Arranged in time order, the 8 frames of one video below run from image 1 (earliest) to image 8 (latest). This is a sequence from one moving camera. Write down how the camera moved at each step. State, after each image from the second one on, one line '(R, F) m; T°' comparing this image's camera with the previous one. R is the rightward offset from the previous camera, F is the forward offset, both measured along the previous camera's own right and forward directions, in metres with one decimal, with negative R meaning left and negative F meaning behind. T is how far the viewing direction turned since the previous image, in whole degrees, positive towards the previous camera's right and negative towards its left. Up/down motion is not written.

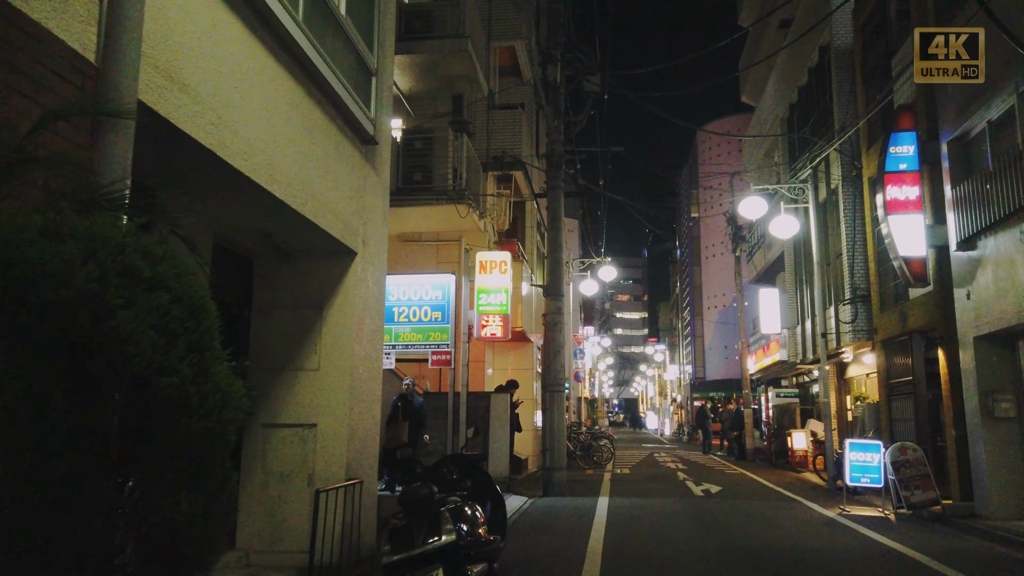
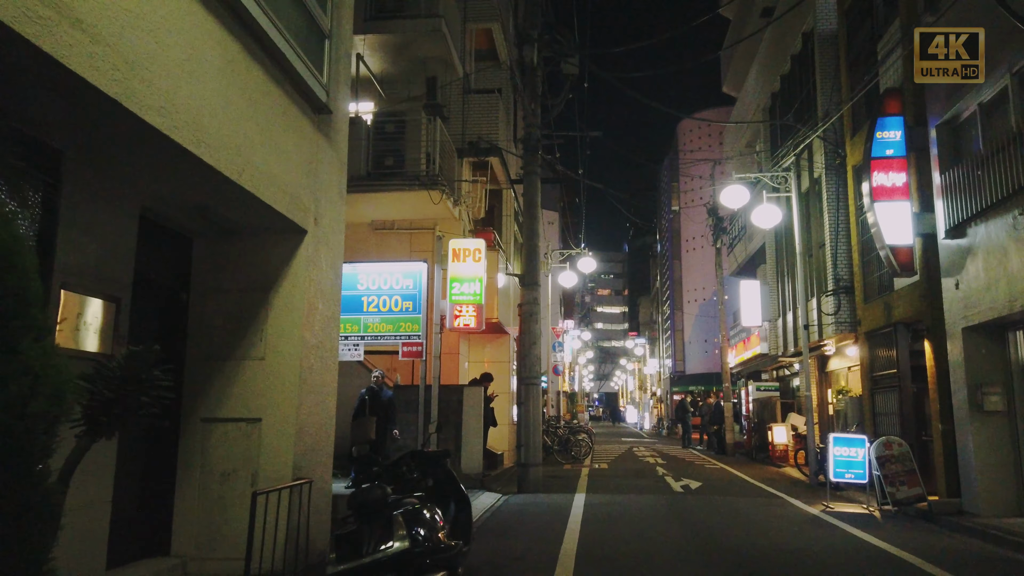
(+0.1, +0.6) m; +1°
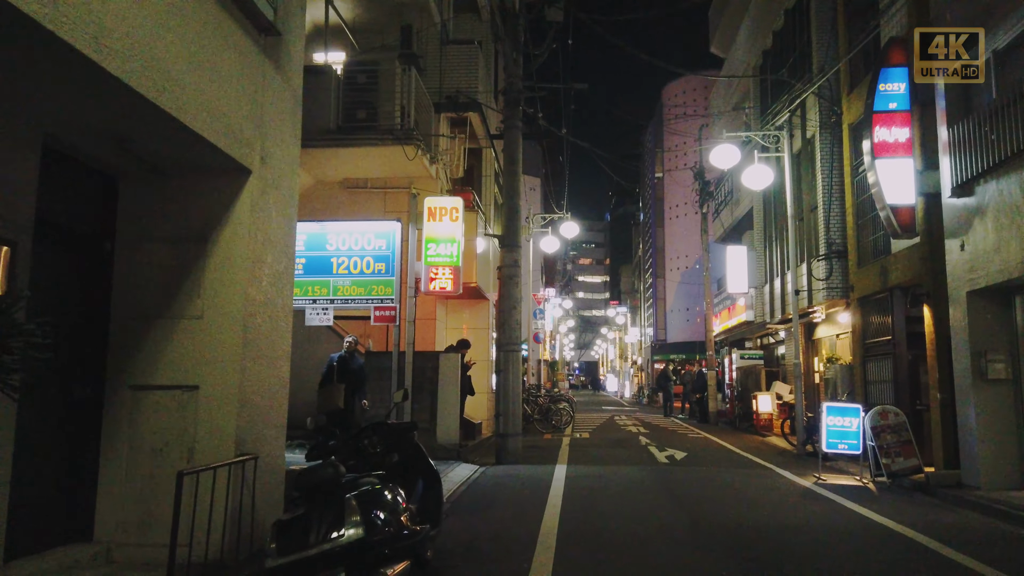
(0.0, +0.8) m; +1°
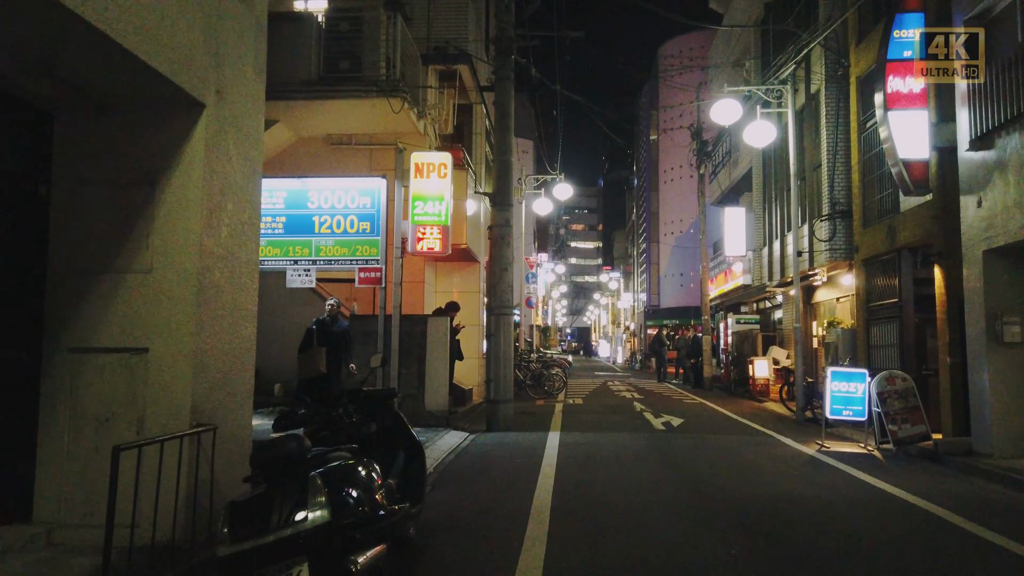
(0.0, +0.6) m; +1°
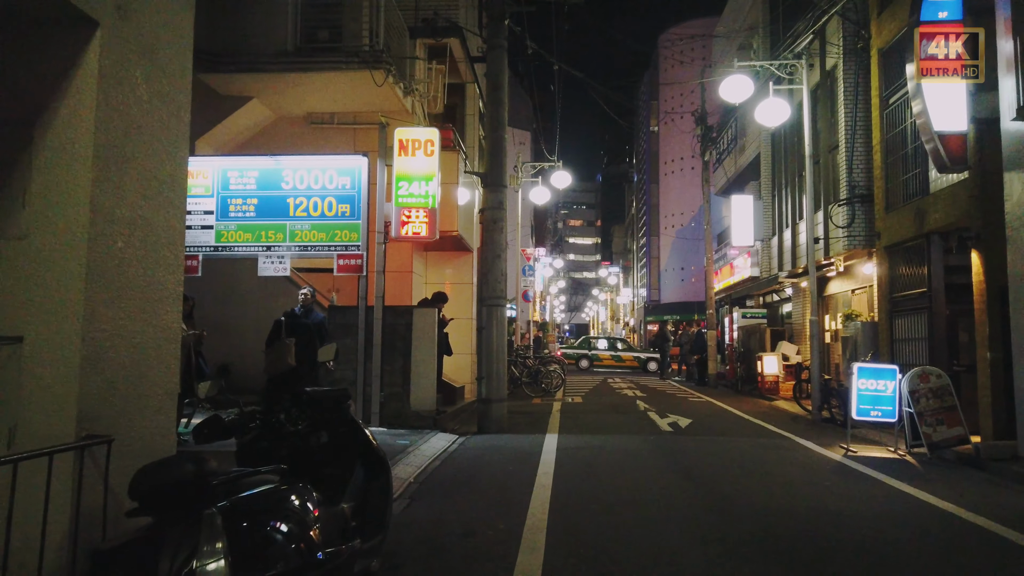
(+0.1, +1.1) m; 0°
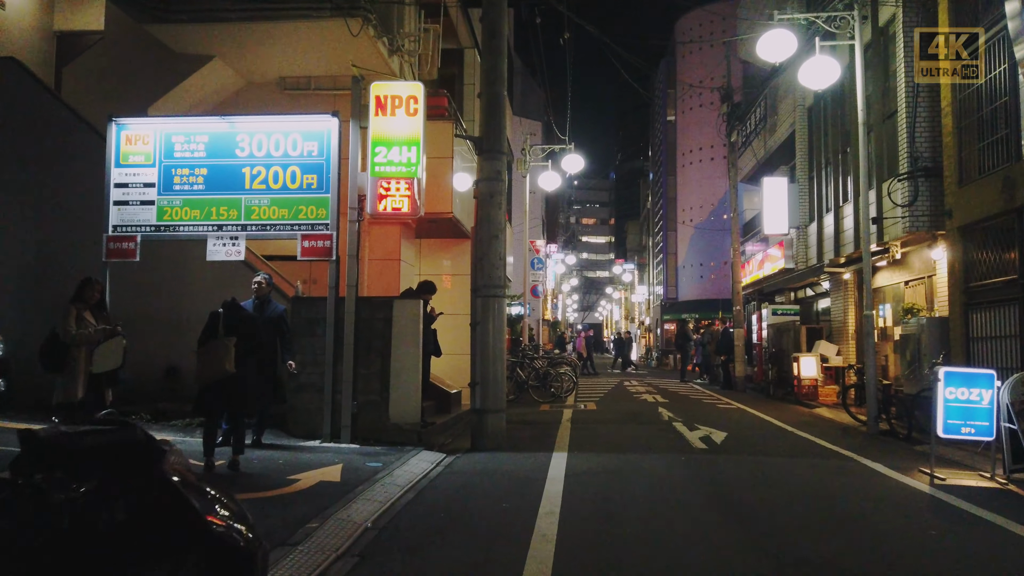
(+0.2, +2.0) m; -1°
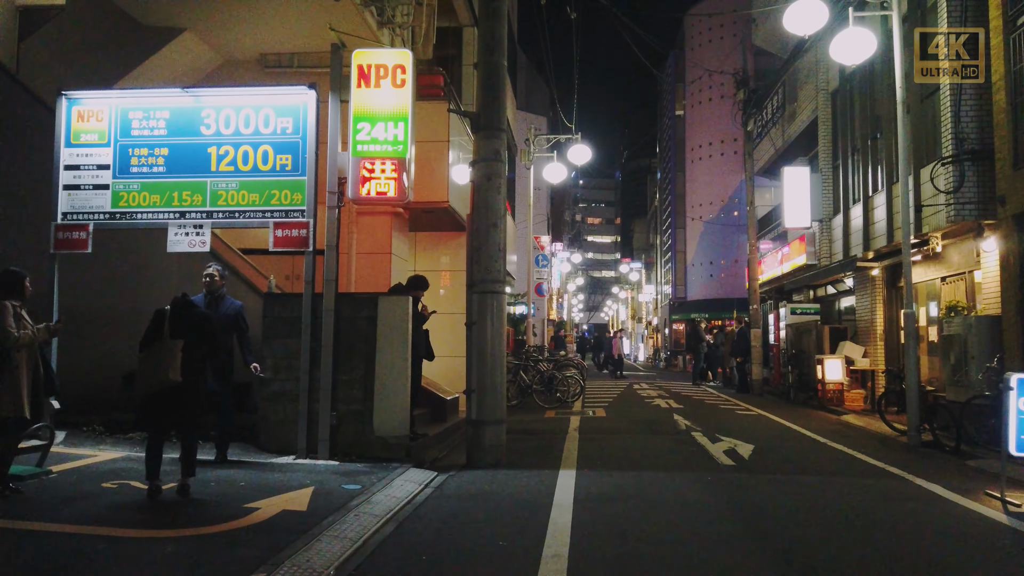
(0.0, +1.1) m; 0°
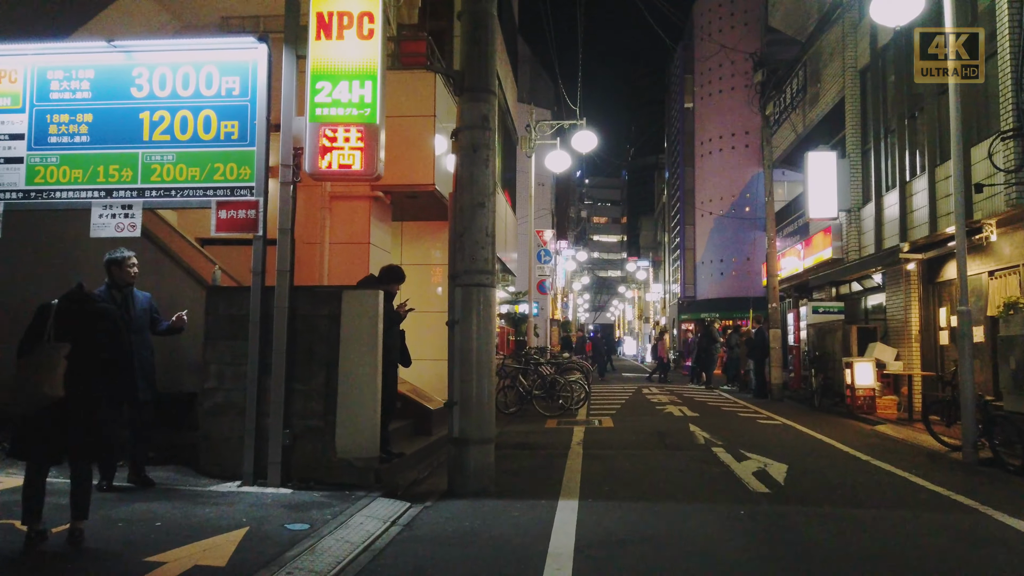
(+0.1, +1.4) m; 0°
